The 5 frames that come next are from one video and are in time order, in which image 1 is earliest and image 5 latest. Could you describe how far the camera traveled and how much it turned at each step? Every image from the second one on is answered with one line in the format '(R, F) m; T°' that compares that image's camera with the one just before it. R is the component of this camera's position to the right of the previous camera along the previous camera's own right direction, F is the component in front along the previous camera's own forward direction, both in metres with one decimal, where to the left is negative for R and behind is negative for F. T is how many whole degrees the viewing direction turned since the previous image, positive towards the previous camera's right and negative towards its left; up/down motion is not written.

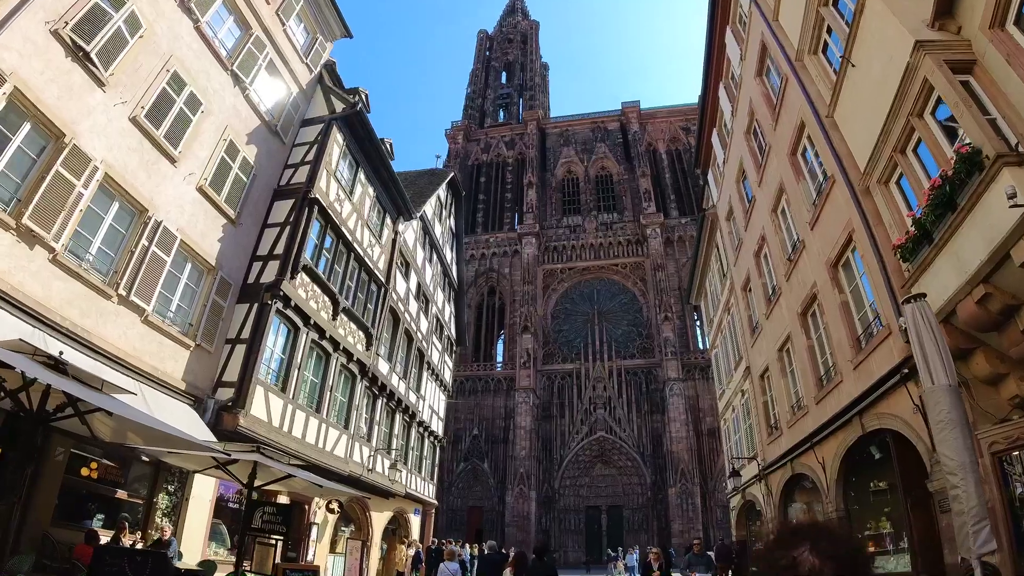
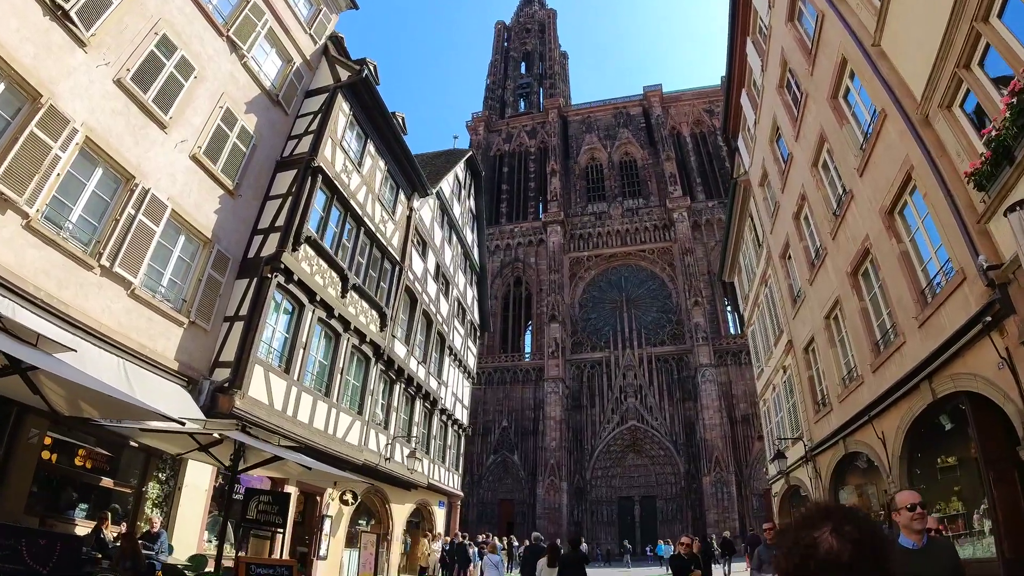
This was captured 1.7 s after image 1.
(+0.2, +0.9) m; -3°
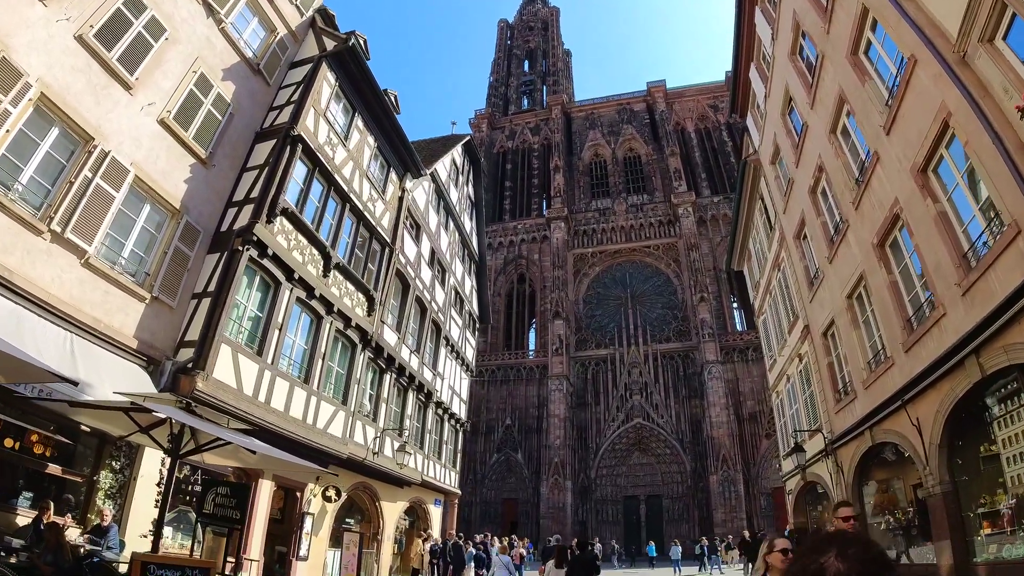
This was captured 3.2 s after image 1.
(+0.2, +0.8) m; 0°
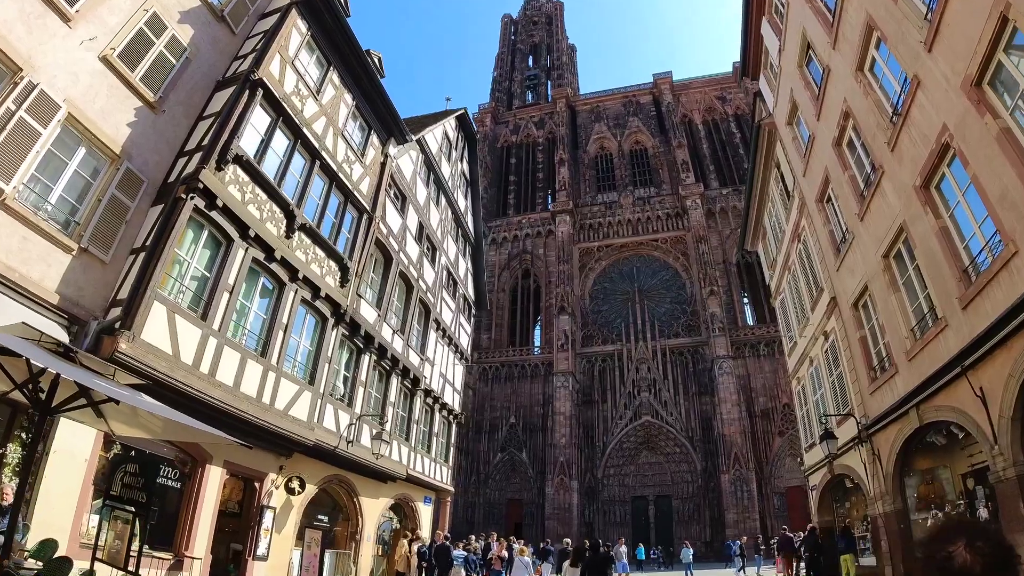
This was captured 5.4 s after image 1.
(+0.3, +1.3) m; -1°
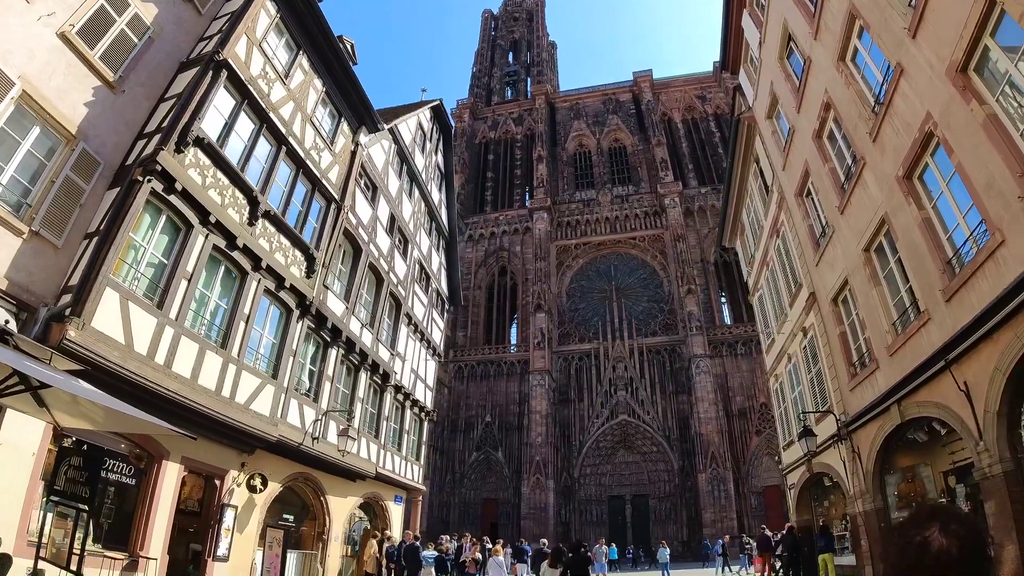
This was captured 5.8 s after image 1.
(+0.1, +0.4) m; +2°
